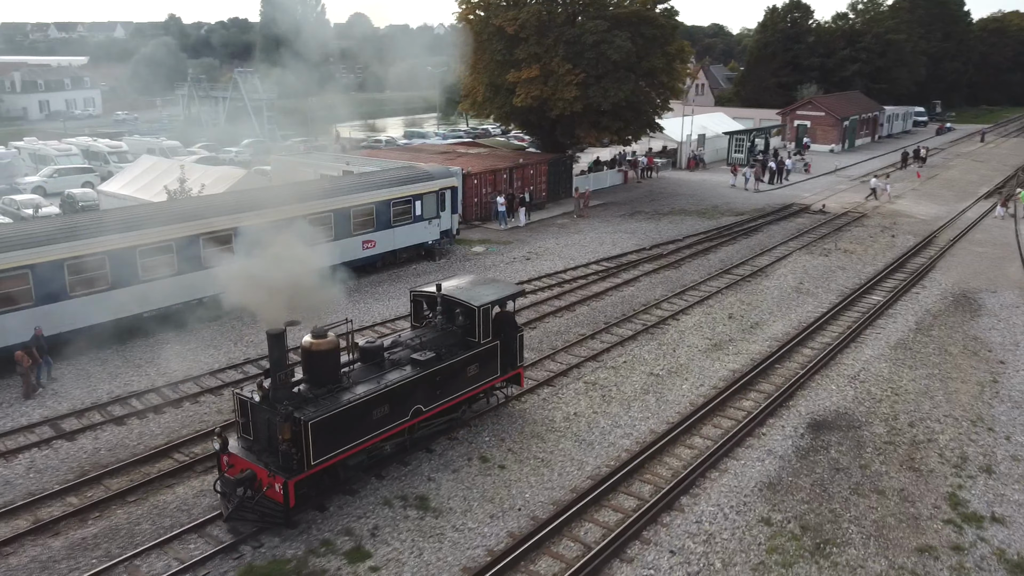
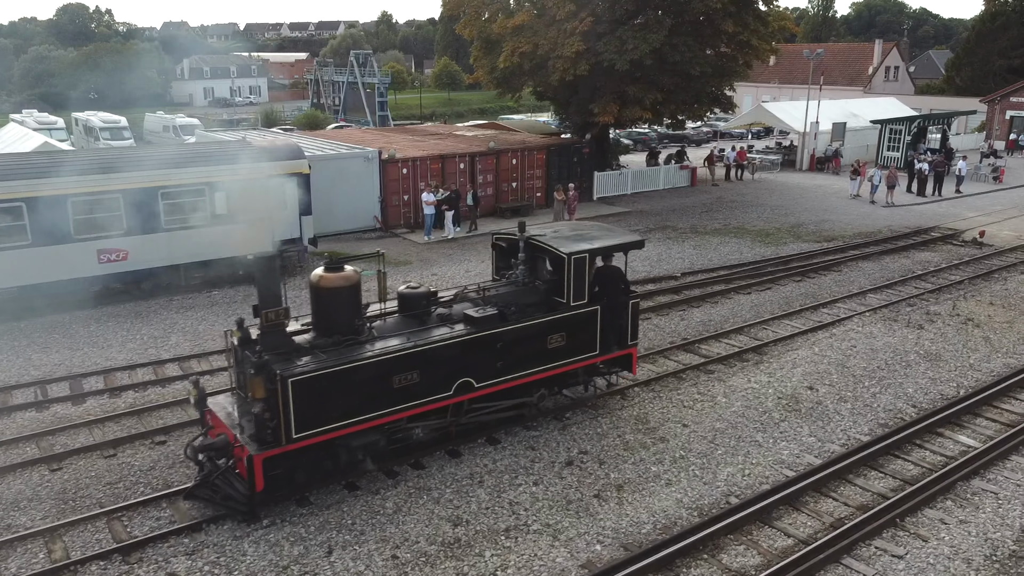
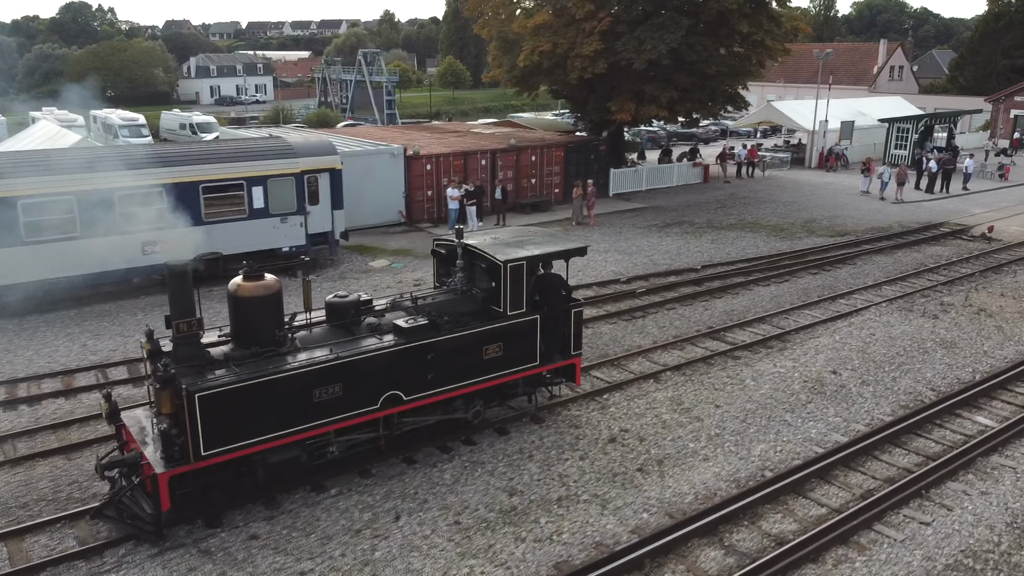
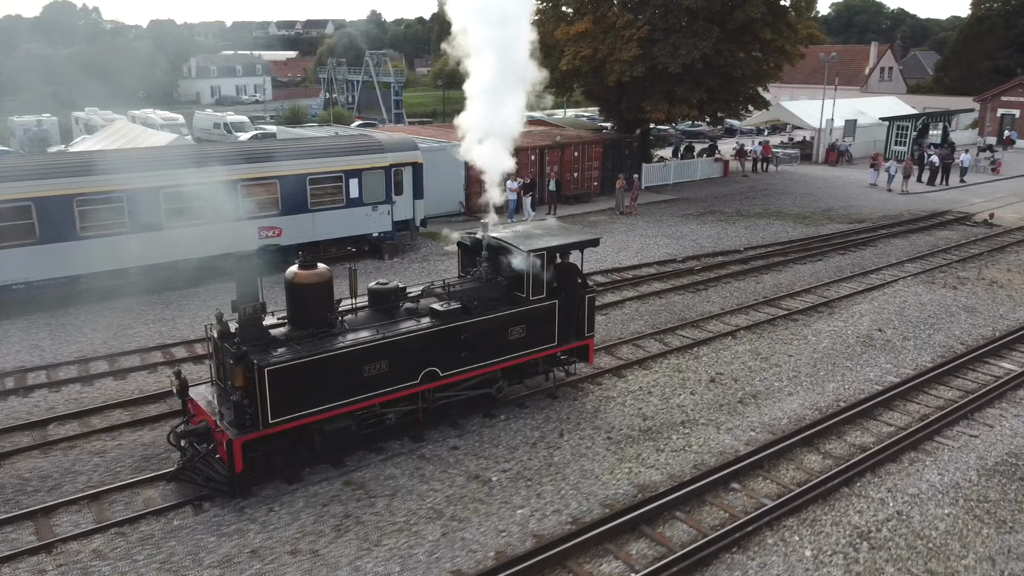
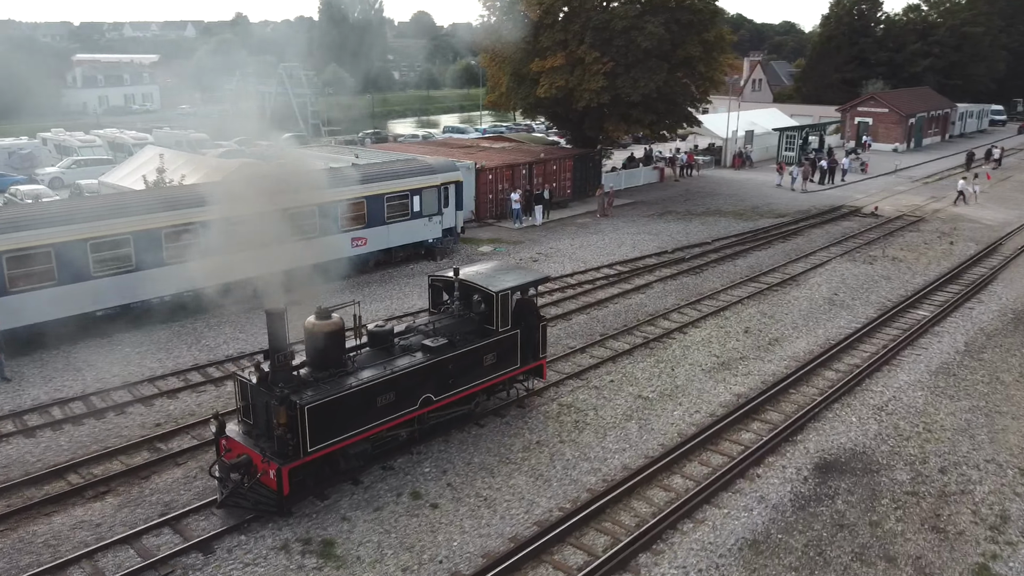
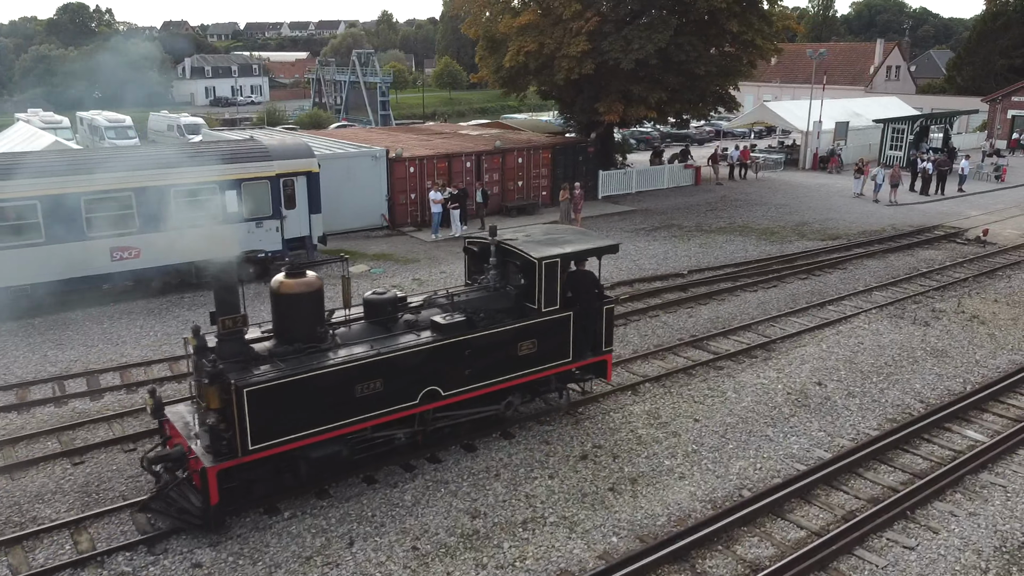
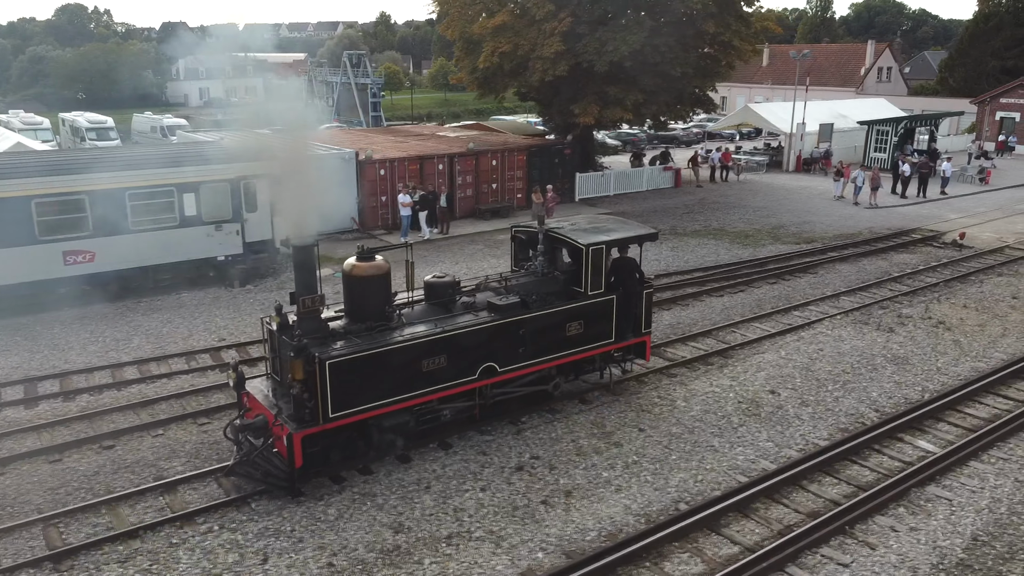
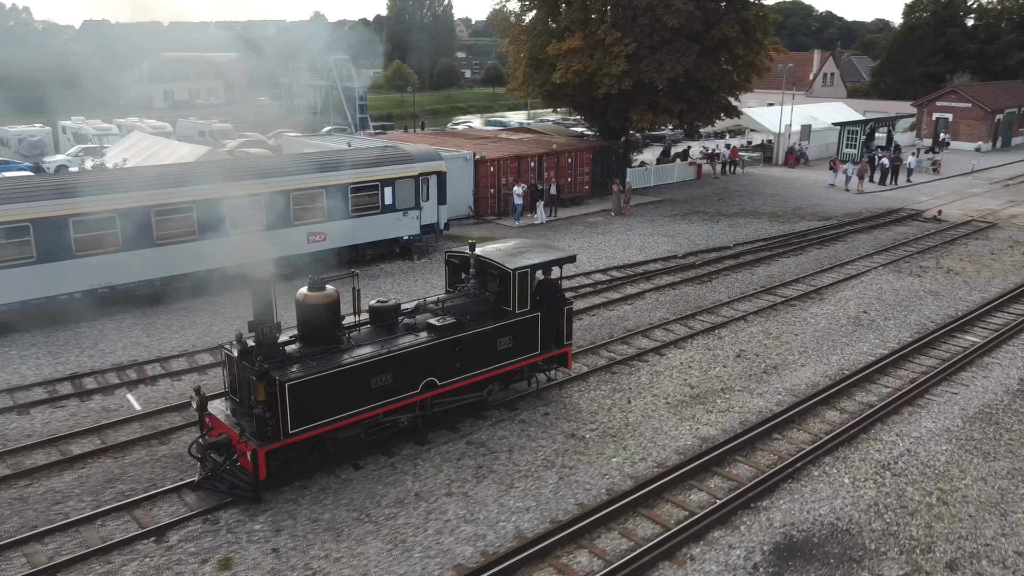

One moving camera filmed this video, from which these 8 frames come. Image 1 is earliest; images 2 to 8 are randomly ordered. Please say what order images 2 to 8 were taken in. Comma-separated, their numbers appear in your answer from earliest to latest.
5, 8, 4, 3, 6, 2, 7
